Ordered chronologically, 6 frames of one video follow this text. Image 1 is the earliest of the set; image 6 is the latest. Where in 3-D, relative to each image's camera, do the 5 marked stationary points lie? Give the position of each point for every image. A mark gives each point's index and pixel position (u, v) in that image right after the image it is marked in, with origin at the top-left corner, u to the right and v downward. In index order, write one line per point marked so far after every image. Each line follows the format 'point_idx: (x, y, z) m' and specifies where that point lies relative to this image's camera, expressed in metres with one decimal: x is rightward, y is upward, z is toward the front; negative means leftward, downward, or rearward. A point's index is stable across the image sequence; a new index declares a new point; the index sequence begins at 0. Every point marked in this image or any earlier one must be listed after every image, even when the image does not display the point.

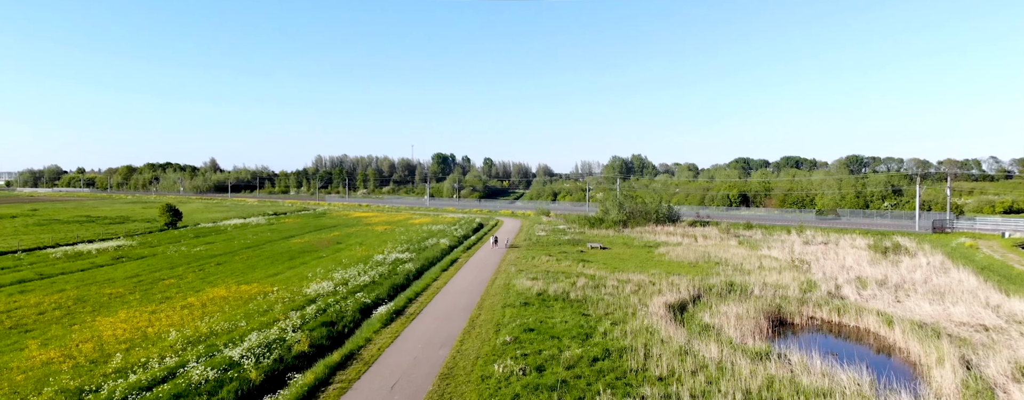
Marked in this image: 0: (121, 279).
0: (-13.0, -2.7, +20.0) m
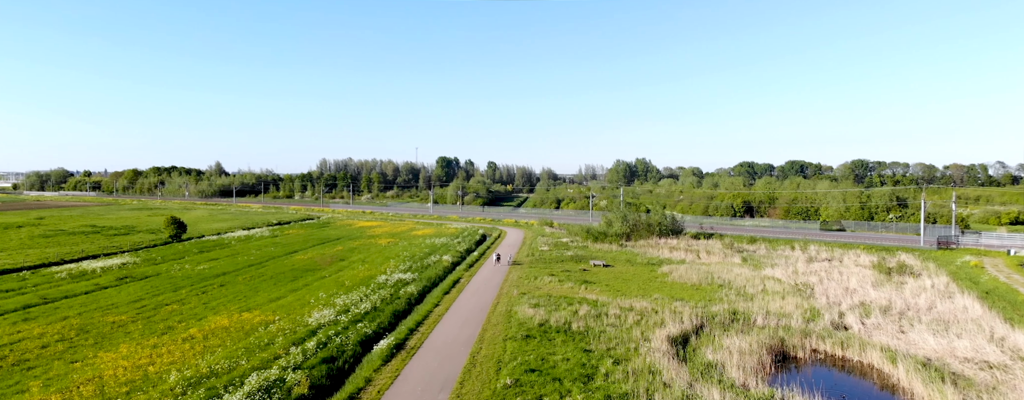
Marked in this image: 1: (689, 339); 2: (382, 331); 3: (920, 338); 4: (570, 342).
0: (-13.0, -3.5, +20.0) m
1: (+4.8, -3.8, +16.3) m
2: (-3.6, -3.7, +16.8) m
3: (+11.4, -3.9, +16.8) m
4: (+1.5, -3.7, +15.5) m
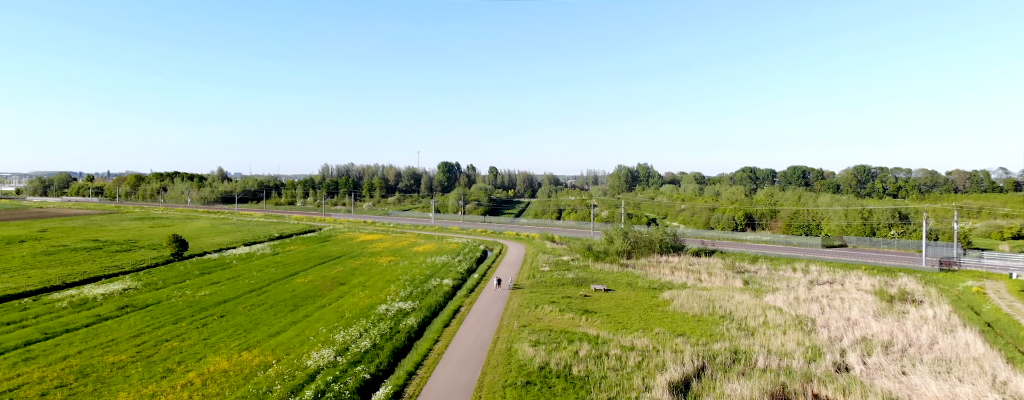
0: (-12.9, -4.7, +20.0) m
1: (+4.8, -5.0, +16.3) m
2: (-3.6, -4.9, +16.8) m
3: (+11.4, -5.1, +16.7) m
4: (+1.5, -4.9, +15.4) m
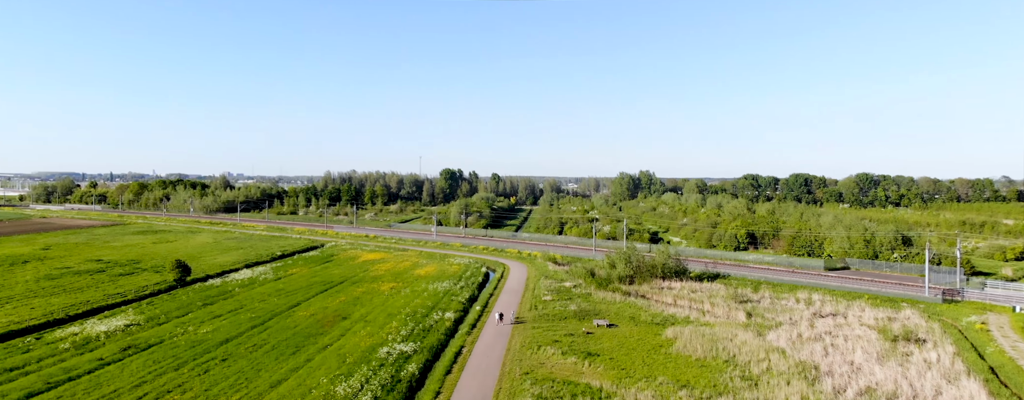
0: (-12.9, -6.4, +20.0) m
1: (+4.9, -6.8, +16.2) m
2: (-3.6, -6.6, +16.8) m
3: (+11.5, -6.9, +16.6) m
4: (+1.6, -6.6, +15.4) m
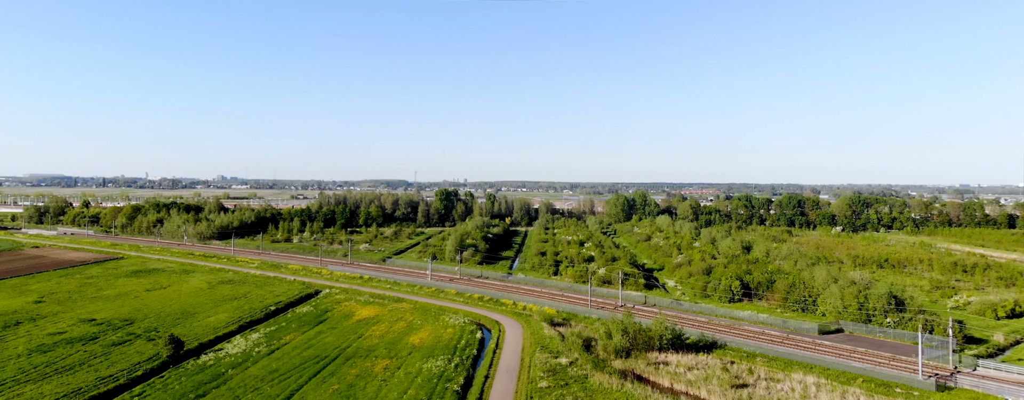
0: (-13.0, -11.6, +19.9) m
1: (+4.8, -11.9, +16.2) m
2: (-3.7, -11.8, +16.7) m
3: (+11.4, -12.0, +16.7) m
4: (+1.4, -11.8, +15.3) m
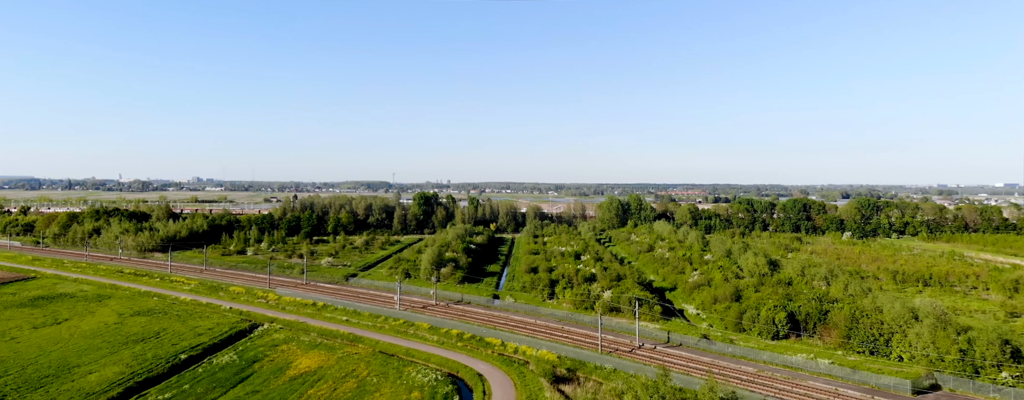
0: (-12.8, -12.5, +6.2) m
1: (+5.0, -12.8, +3.1) m
2: (-3.4, -12.7, +3.3) m
3: (+11.6, -12.9, +3.7) m
4: (+1.7, -12.7, +2.1) m
